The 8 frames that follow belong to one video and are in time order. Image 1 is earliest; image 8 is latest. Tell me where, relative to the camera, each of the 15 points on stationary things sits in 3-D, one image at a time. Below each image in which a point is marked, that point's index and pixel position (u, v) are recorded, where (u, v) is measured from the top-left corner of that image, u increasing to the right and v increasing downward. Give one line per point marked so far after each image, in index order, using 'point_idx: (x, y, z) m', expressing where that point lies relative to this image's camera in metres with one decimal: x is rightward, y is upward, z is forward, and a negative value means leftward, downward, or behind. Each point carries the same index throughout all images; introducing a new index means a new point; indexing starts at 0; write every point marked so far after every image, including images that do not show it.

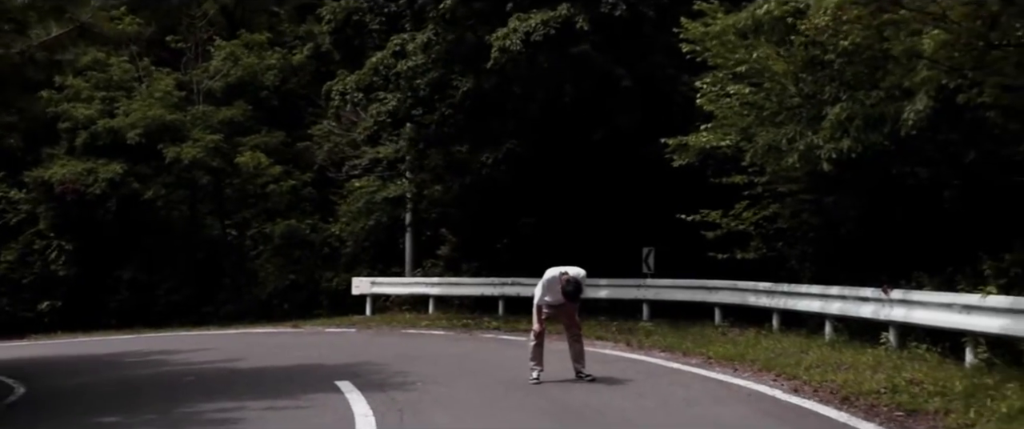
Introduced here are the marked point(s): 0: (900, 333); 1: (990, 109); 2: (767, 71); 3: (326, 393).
0: (+4.5, -1.4, +13.9) m
1: (+4.9, +1.1, +12.3) m
2: (+3.2, +1.9, +15.3) m
3: (-1.9, -1.8, +12.2) m
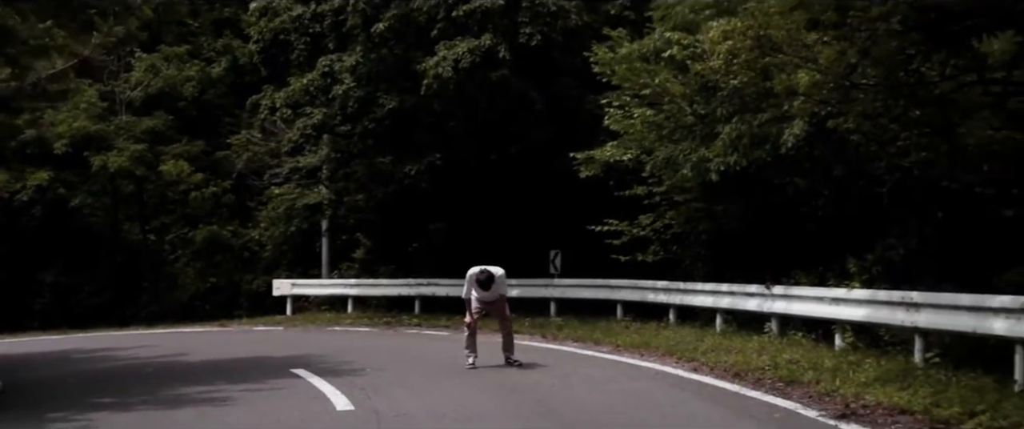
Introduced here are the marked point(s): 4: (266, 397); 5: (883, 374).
0: (+3.6, -1.5, +16.1) m
1: (+4.2, +1.0, +14.6) m
2: (+2.2, +1.8, +17.4) m
3: (-2.6, -1.9, +13.9) m
4: (-2.5, -1.8, +11.9) m
5: (+3.5, -1.5, +11.1) m
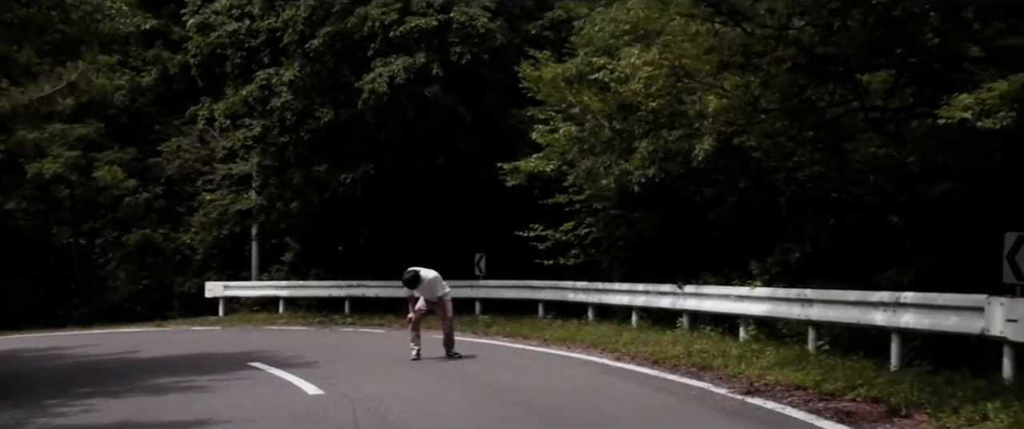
0: (+2.7, -1.6, +17.9) m
1: (+3.4, +0.9, +16.5) m
2: (+1.2, +1.7, +19.1) m
3: (-3.4, -2.0, +15.2) m
4: (-3.0, -1.9, +13.3) m
5: (+2.9, -1.6, +12.9) m
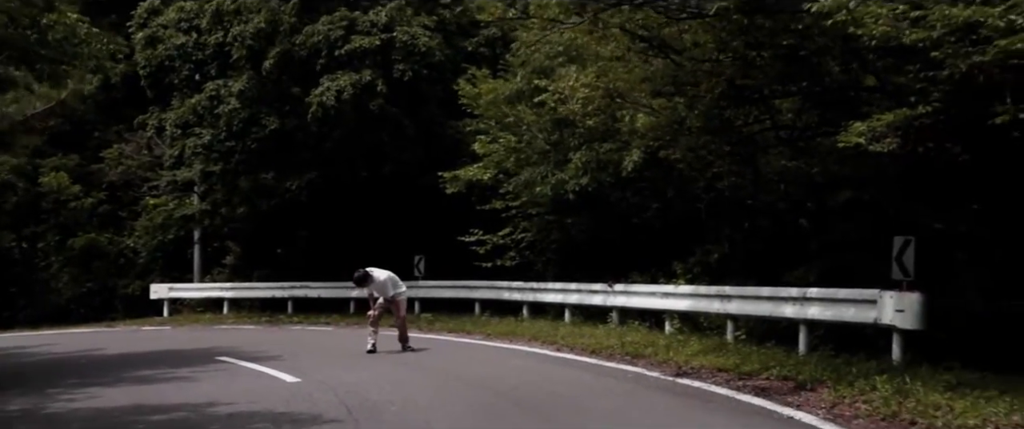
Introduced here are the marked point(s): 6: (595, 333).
0: (+1.8, -1.6, +19.7) m
1: (+2.6, +0.8, +18.3) m
2: (+0.2, +1.6, +20.8) m
3: (-4.0, -2.1, +16.5) m
4: (-3.6, -2.0, +14.6) m
5: (+2.4, -1.6, +14.7) m
6: (+1.3, -1.8, +18.0) m
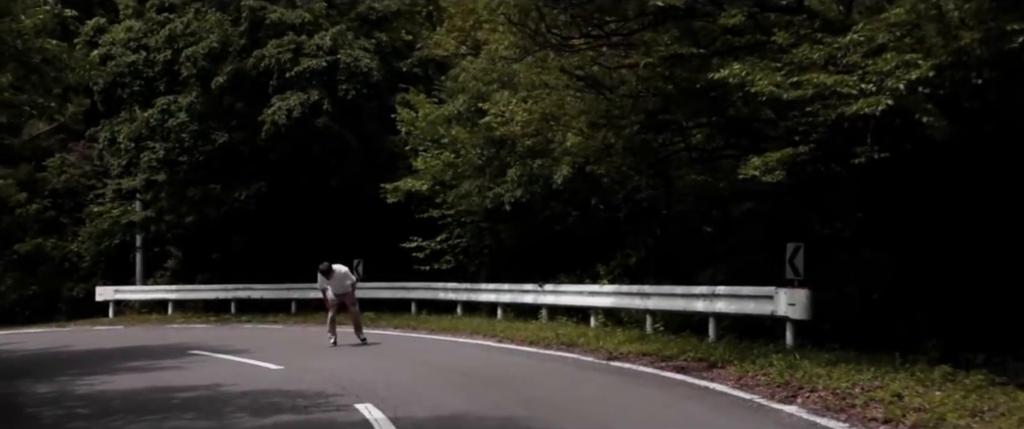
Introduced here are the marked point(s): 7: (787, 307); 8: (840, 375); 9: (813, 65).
0: (+0.7, -1.8, +22.1) m
1: (+1.6, +0.7, +20.8) m
2: (-1.0, +1.4, +23.1) m
3: (-4.9, -2.2, +18.5) m
4: (-4.3, -2.1, +16.6) m
5: (+1.7, -1.8, +17.2) m
6: (+0.3, -1.9, +20.4) m
7: (+3.4, -1.1, +14.8) m
8: (+3.2, -1.6, +11.7) m
9: (+3.3, +1.6, +13.0) m
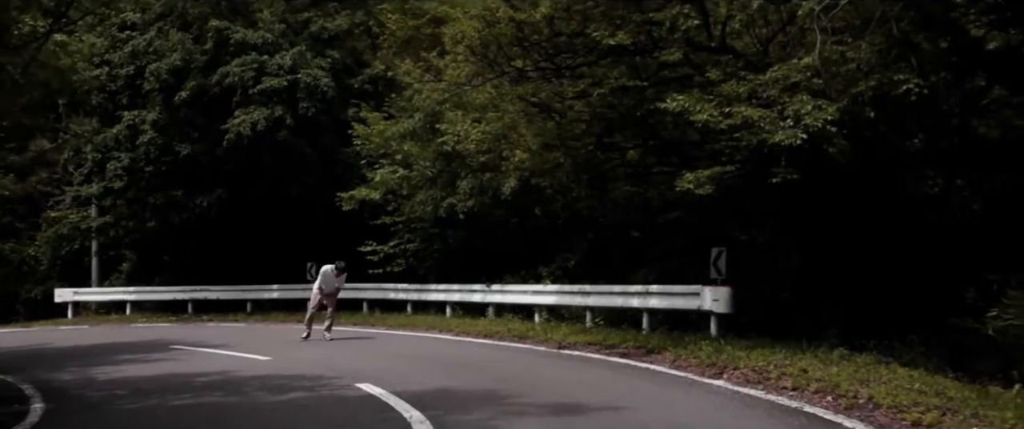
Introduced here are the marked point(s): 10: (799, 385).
0: (-0.3, -1.9, +24.4) m
1: (+0.7, +0.5, +23.1) m
2: (-2.1, +1.3, +25.2) m
3: (-5.6, -2.3, +20.4) m
4: (-4.9, -2.2, +18.5) m
5: (+1.0, -1.9, +19.5) m
6: (-0.6, -2.1, +22.6) m
7: (+2.9, -1.3, +17.3) m
8: (+2.9, -1.7, +14.1) m
9: (+2.9, +1.5, +15.4) m
10: (+2.9, -1.7, +12.0) m
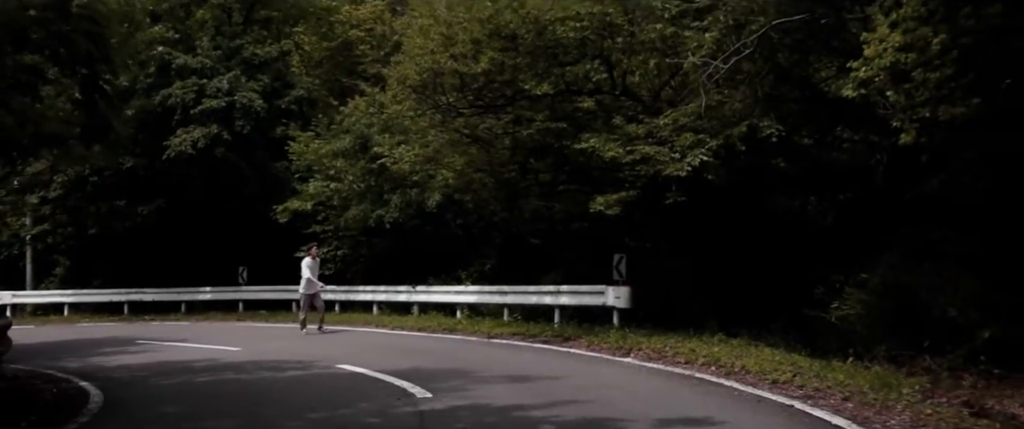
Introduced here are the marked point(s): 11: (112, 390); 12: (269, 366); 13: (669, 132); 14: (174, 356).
0: (-2.1, -2.2, +27.7) m
1: (-1.0, +0.3, +26.6) m
2: (-3.9, +1.1, +28.4) m
3: (-7.0, -2.5, +23.2) m
4: (-6.1, -2.4, +21.4) m
5: (-0.3, -2.1, +23.0) m
6: (-2.2, -2.3, +25.9) m
7: (+1.8, -1.5, +20.9) m
8: (+2.2, -1.9, +17.8) m
9: (+2.0, +1.3, +19.1) m
10: (+2.3, -1.9, +15.7) m
11: (-4.8, -2.1, +14.5) m
12: (-3.5, -2.1, +17.0) m
13: (+2.5, +1.3, +18.8) m
14: (-5.5, -2.3, +19.8) m
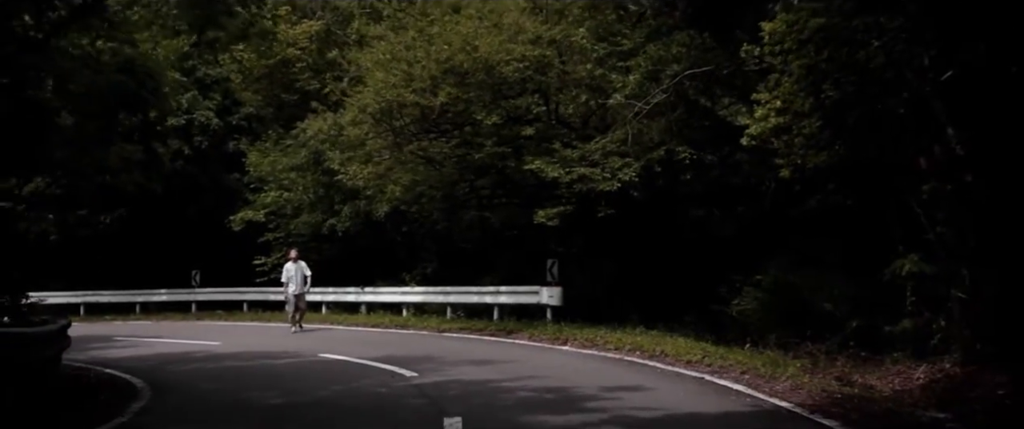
0: (-3.7, -2.4, +30.7) m
1: (-2.5, +0.1, +29.6) m
2: (-5.6, +0.8, +31.2) m
3: (-8.2, -2.7, +25.8) m
4: (-7.1, -2.6, +24.1) m
5: (-1.5, -2.3, +26.1) m
6: (-3.6, -2.5, +28.9) m
7: (+0.7, -1.7, +24.2) m
8: (+1.3, -2.1, +21.2) m
9: (+1.1, +1.1, +22.5) m
10: (+1.7, -2.1, +19.1) m
11: (-5.4, -2.3, +17.3) m
12: (-4.2, -2.3, +19.9) m
13: (+1.6, +1.1, +22.2) m
14: (-6.4, -2.5, +22.5) m
